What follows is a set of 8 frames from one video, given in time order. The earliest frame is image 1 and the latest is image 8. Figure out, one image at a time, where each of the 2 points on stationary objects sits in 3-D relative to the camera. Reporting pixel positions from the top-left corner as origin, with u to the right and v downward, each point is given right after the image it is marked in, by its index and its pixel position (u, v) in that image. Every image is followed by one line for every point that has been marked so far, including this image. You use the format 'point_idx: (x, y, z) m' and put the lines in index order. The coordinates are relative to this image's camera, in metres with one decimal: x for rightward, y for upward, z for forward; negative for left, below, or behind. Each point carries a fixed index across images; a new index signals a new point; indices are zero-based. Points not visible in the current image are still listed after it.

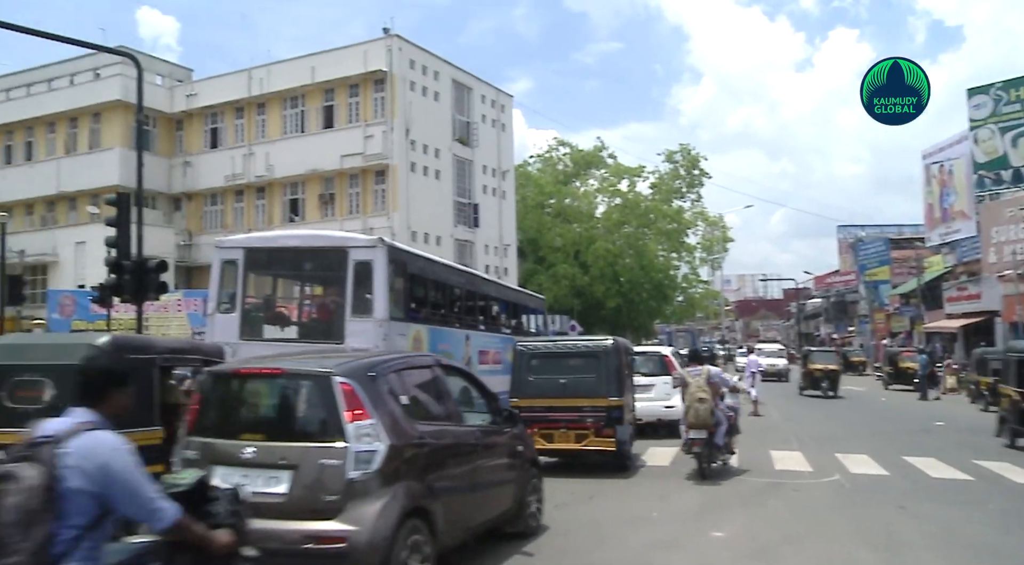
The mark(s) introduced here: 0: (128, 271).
0: (-9.1, +0.3, +19.0) m
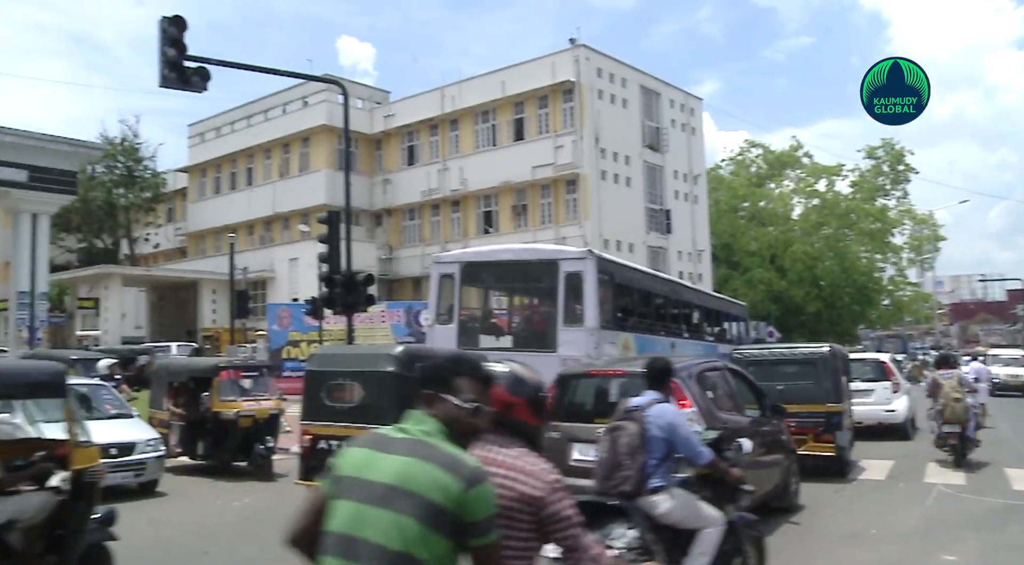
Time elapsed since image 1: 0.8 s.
0: (-4.3, -0.1, +20.1) m
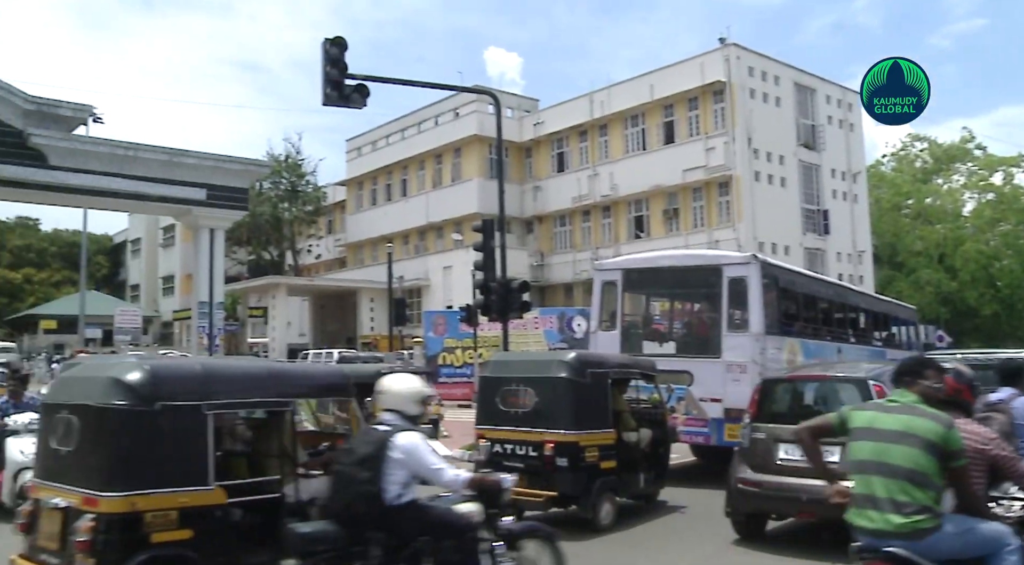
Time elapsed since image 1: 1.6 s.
0: (-0.4, -0.3, +20.4) m
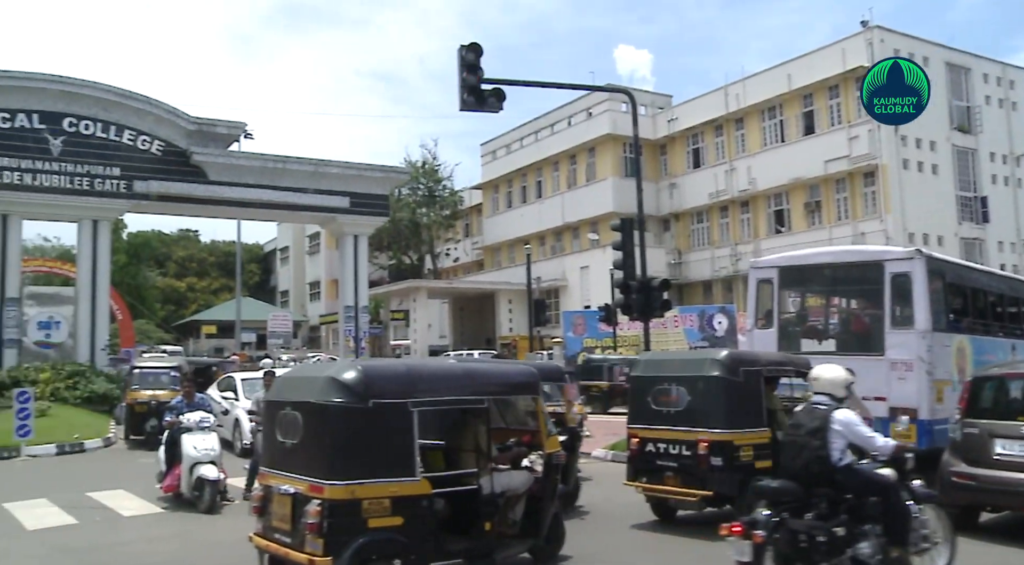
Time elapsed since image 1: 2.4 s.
0: (+3.1, -0.2, +20.3) m
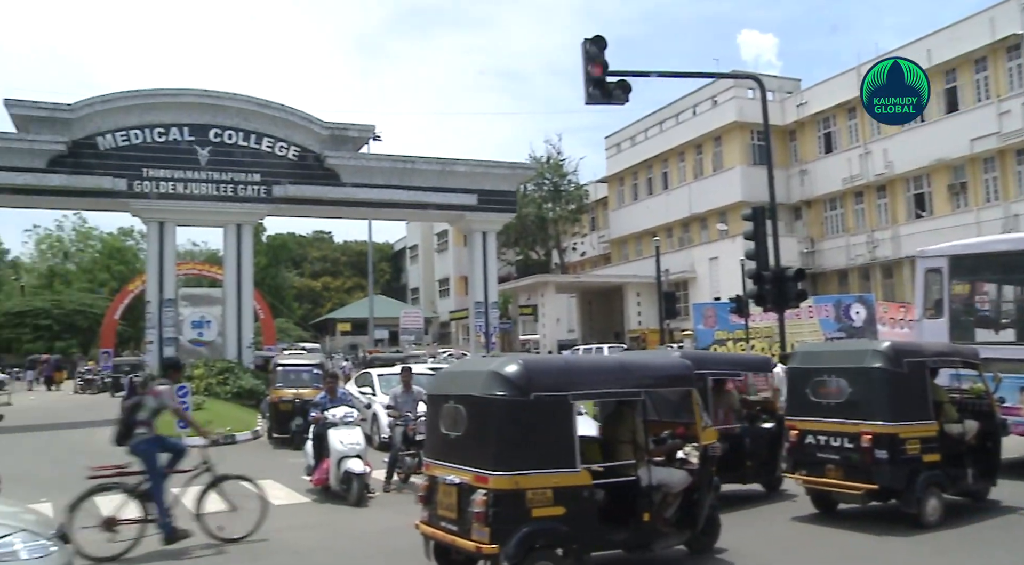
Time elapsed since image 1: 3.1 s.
0: (+6.3, 0.0, +19.7) m
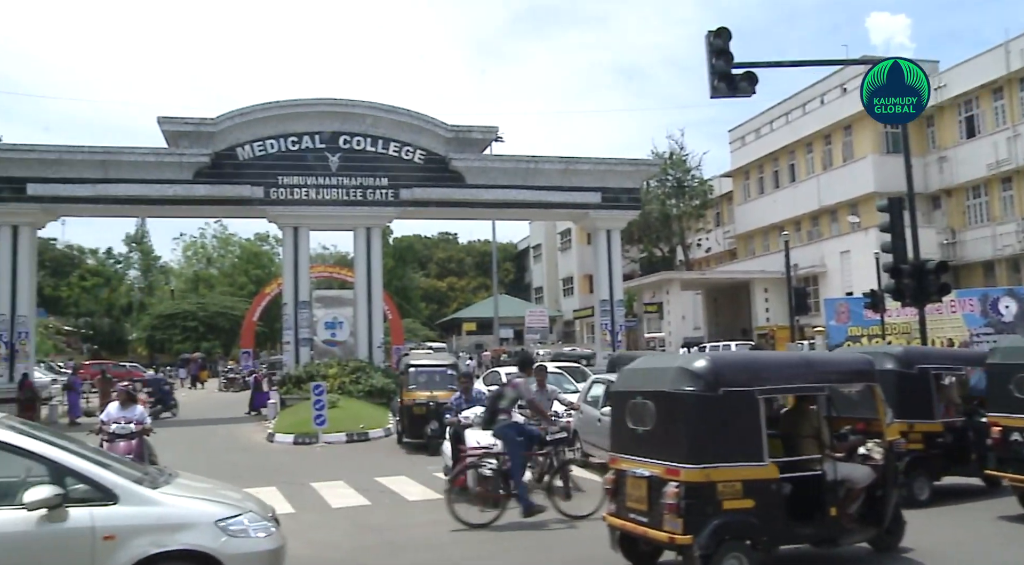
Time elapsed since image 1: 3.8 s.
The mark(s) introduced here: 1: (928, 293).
0: (+9.5, +0.2, +18.9) m
1: (+9.9, -0.2, +18.7) m
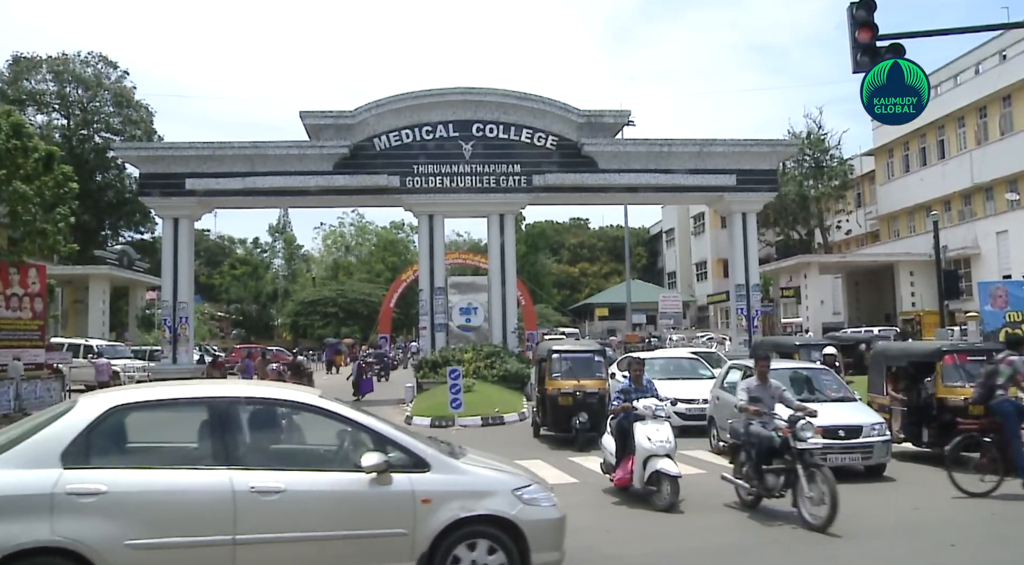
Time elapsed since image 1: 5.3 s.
0: (+12.7, +0.6, +17.6) m
1: (+13.1, +0.2, +17.5) m
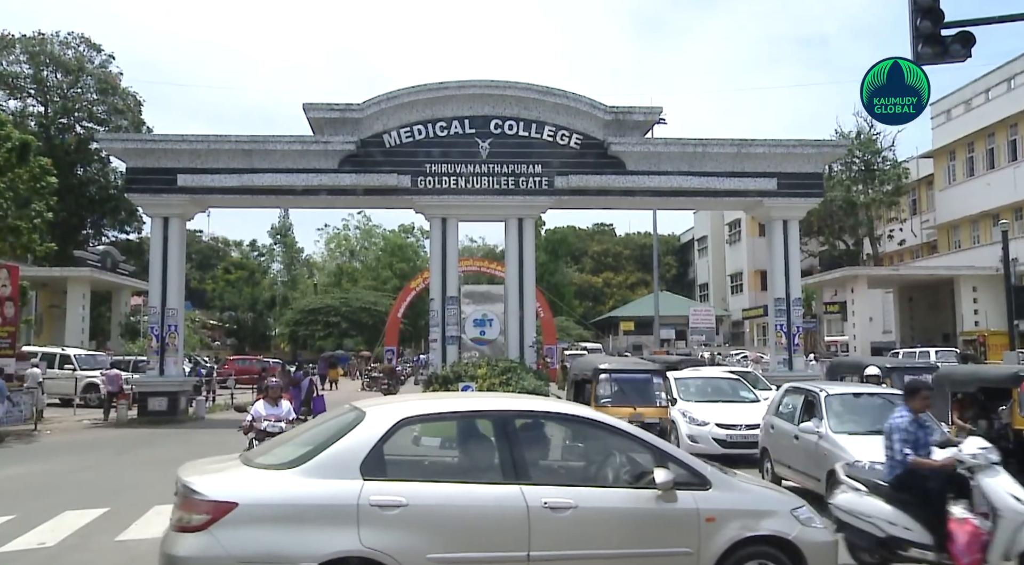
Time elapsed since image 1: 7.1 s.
0: (+13.2, +0.3, +15.6) m
1: (+13.5, -0.2, +15.4) m
